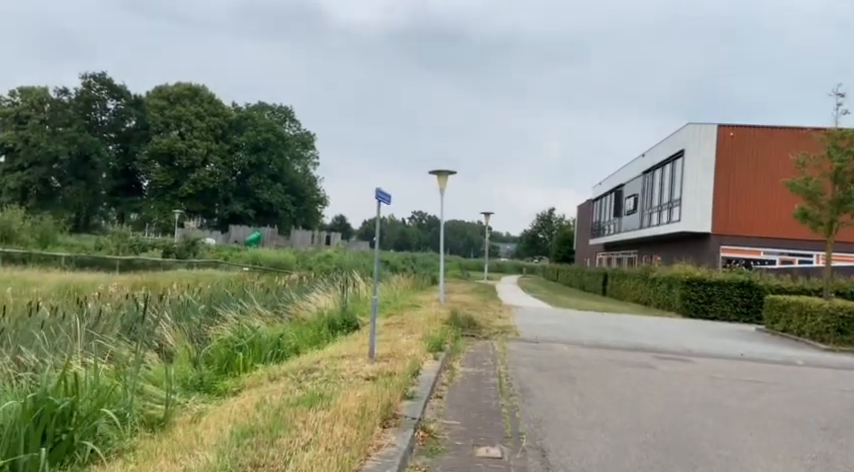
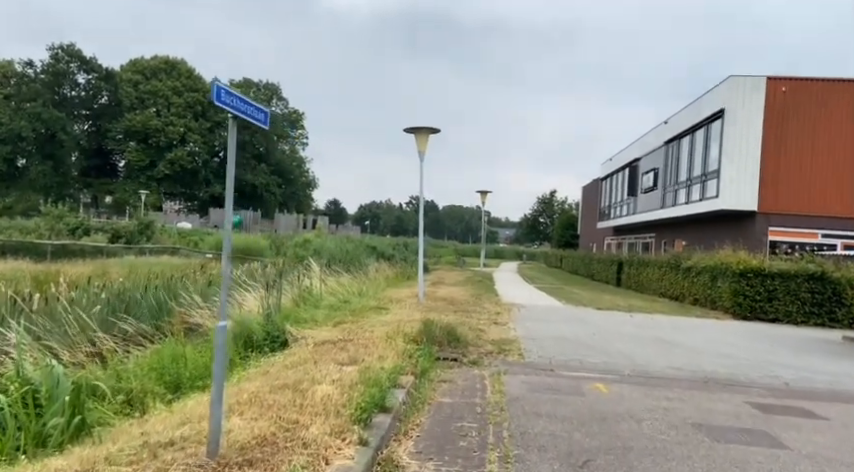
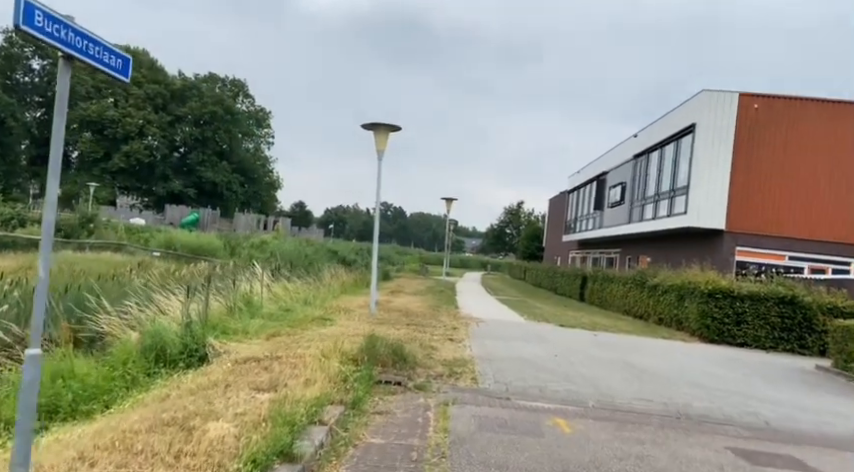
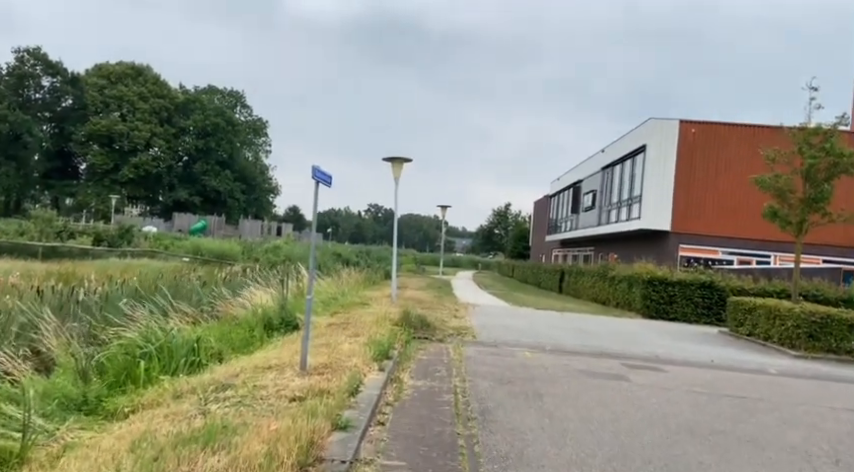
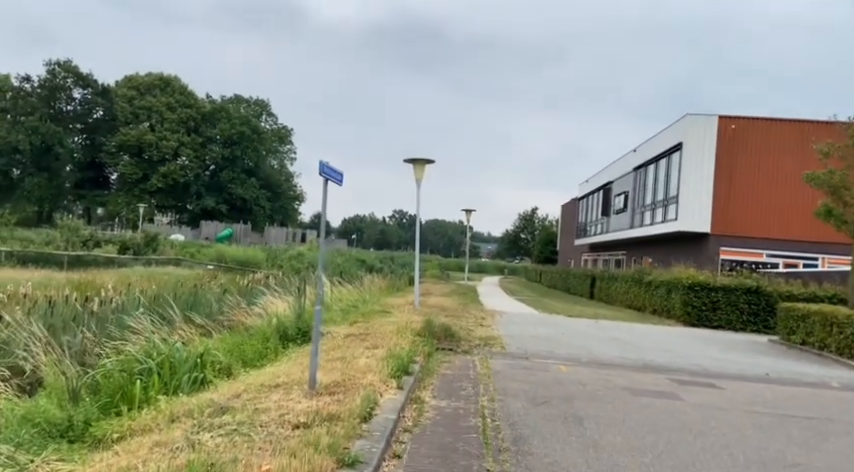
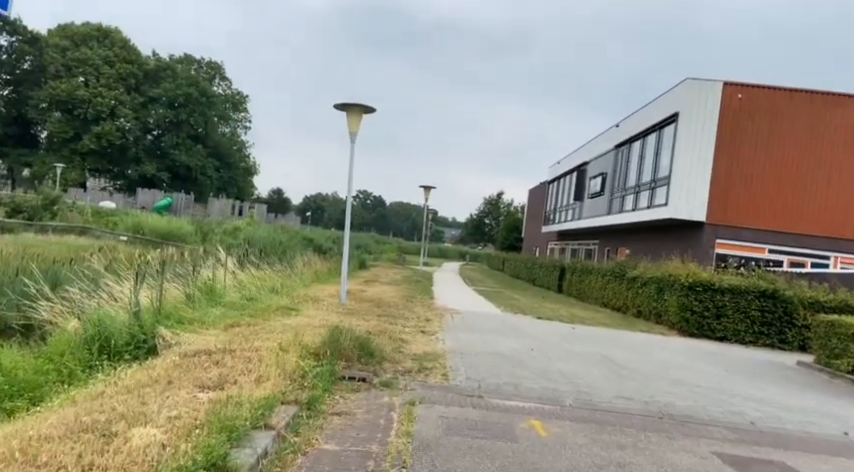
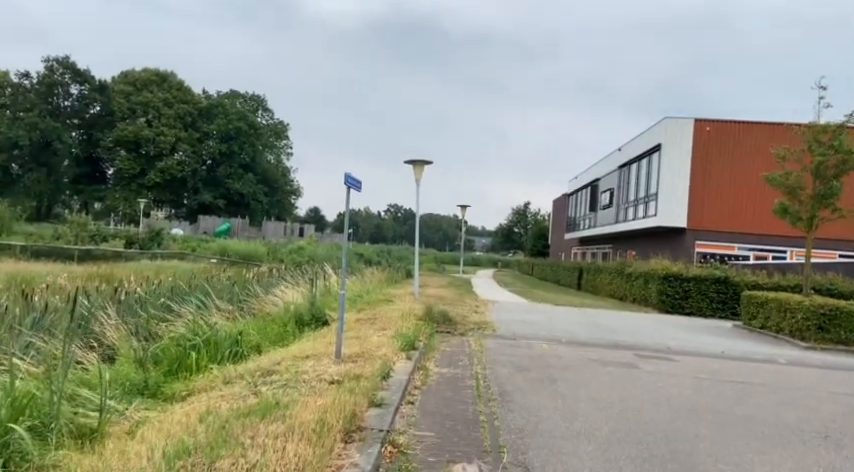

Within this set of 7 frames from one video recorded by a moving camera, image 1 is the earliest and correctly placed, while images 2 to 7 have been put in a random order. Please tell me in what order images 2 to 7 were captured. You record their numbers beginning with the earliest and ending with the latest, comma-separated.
7, 4, 5, 2, 3, 6
